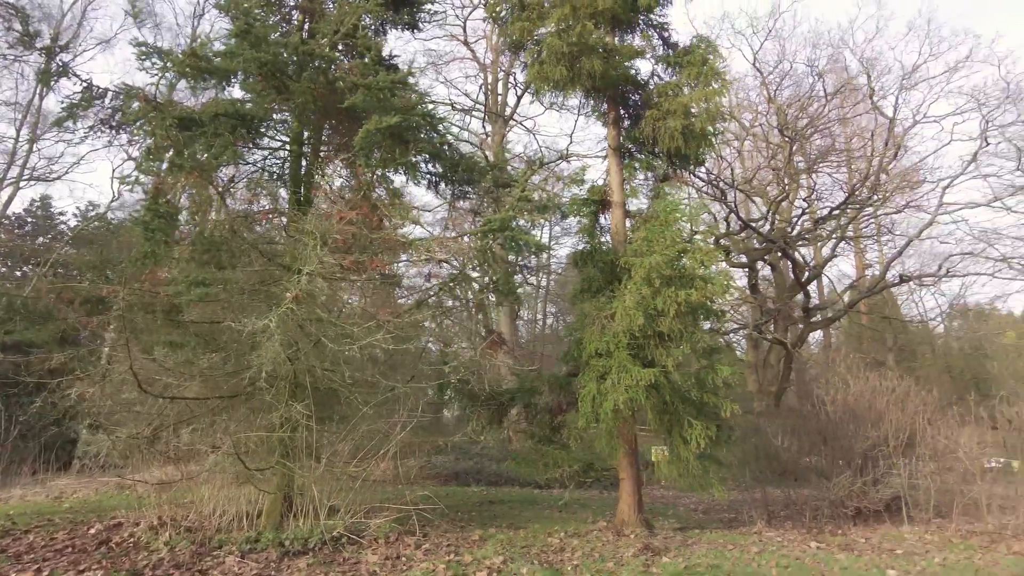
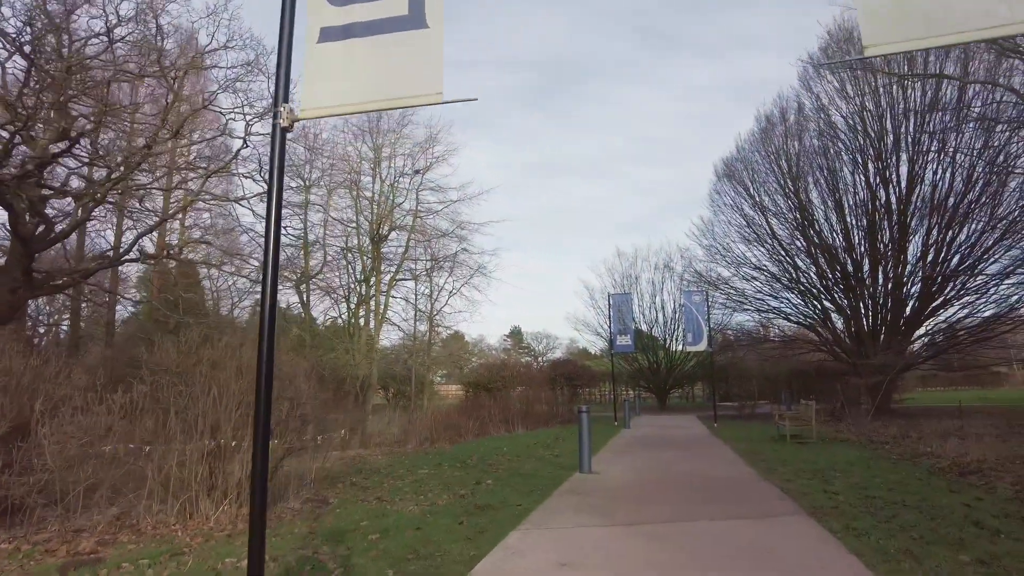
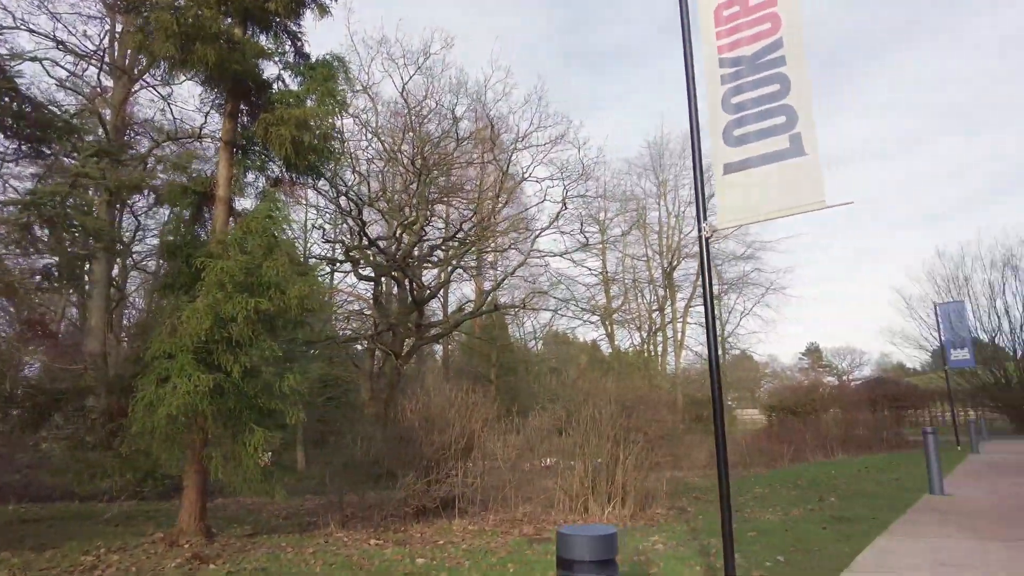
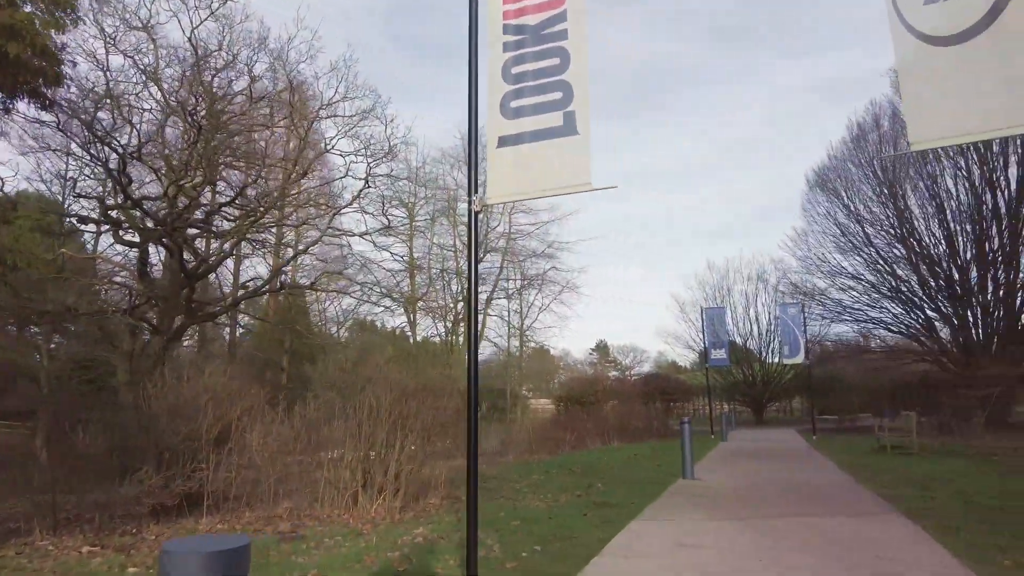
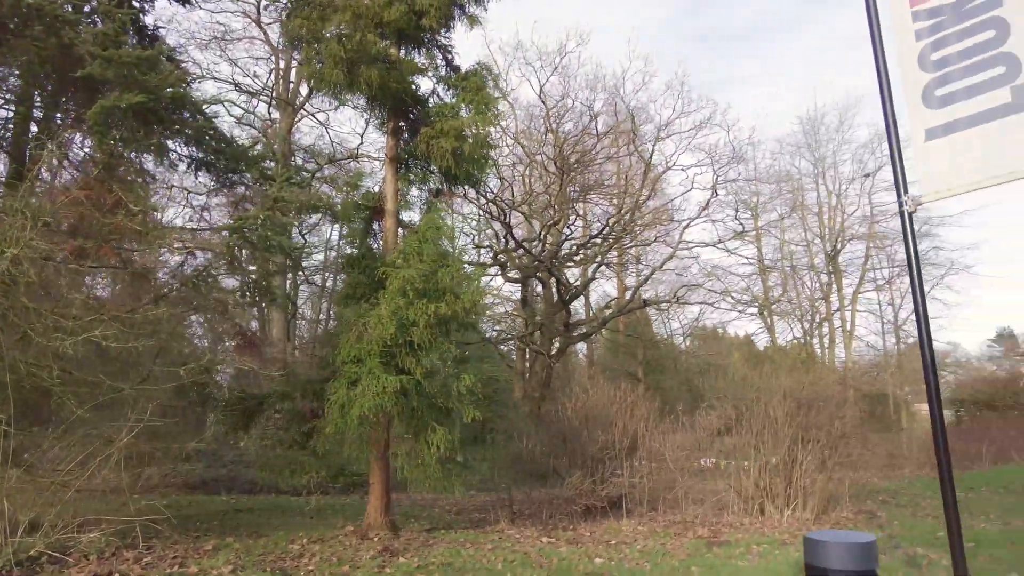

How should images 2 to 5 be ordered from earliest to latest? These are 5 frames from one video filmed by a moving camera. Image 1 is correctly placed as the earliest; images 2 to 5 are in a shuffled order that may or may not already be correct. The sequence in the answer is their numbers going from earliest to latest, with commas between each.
5, 3, 4, 2
